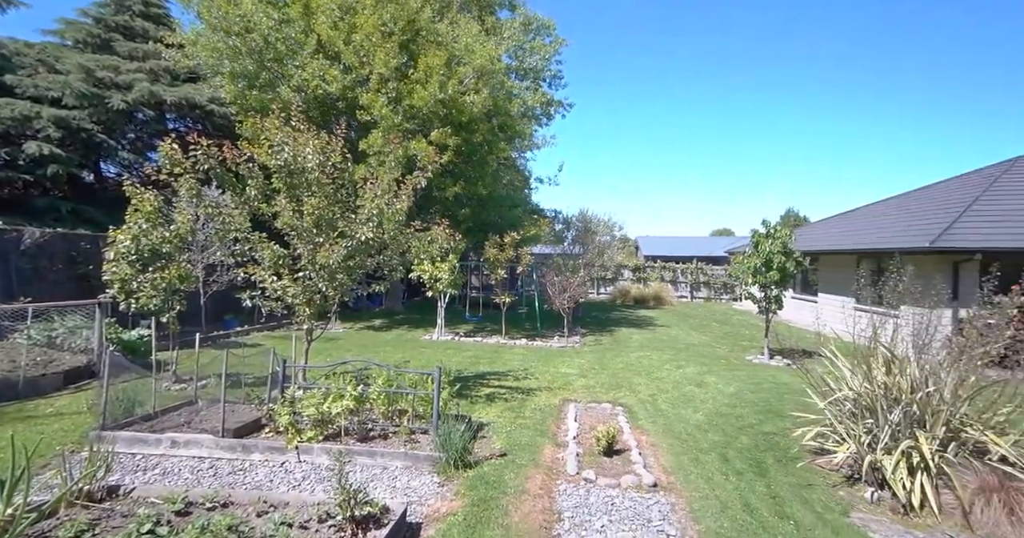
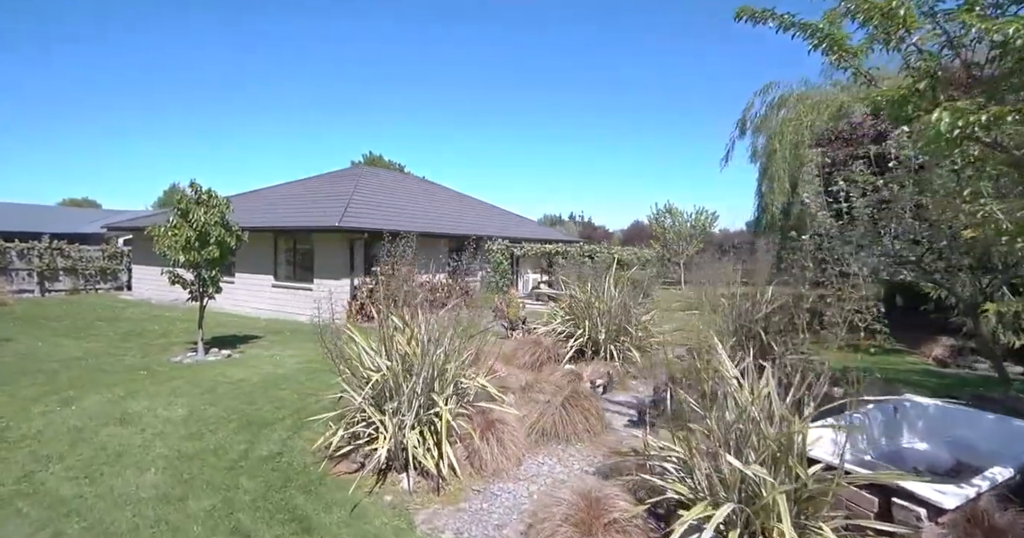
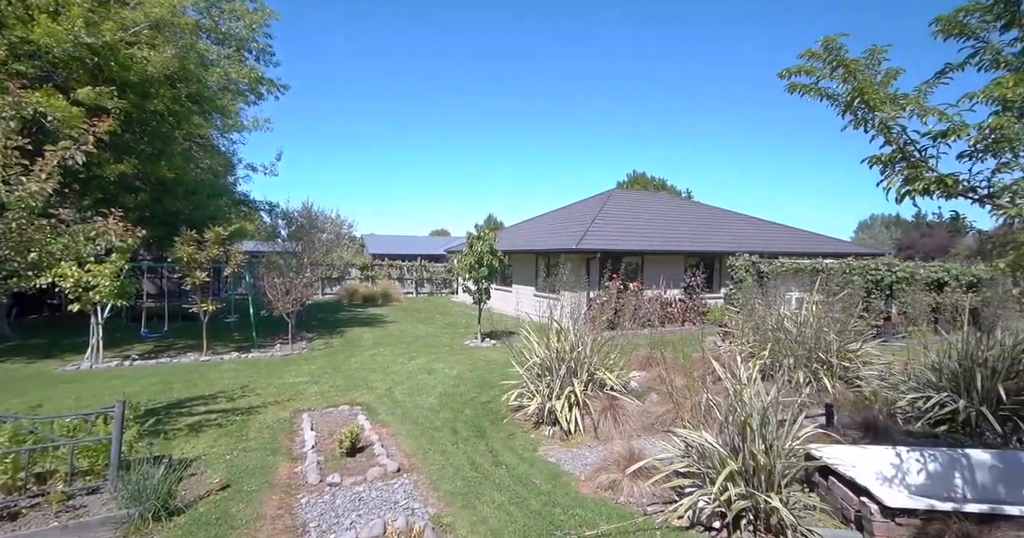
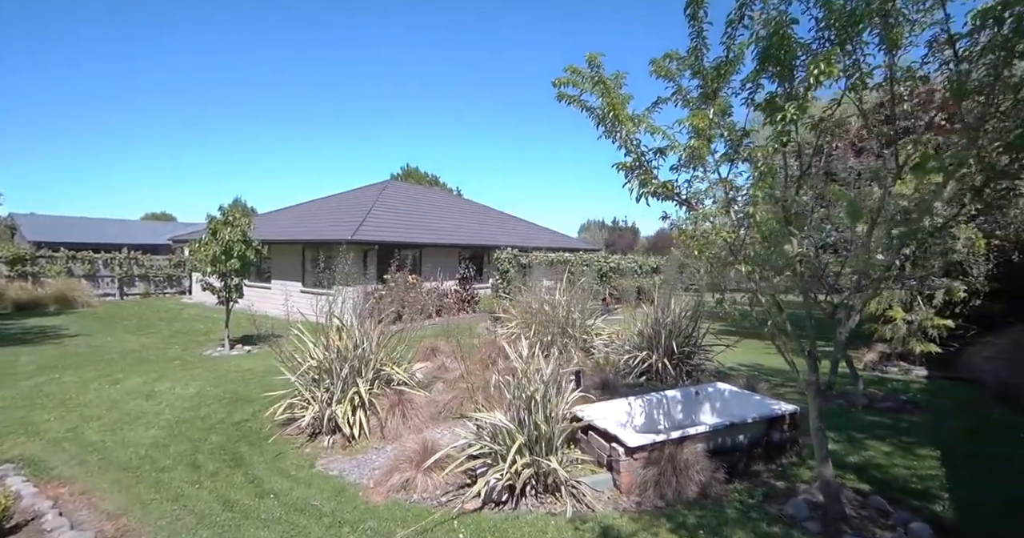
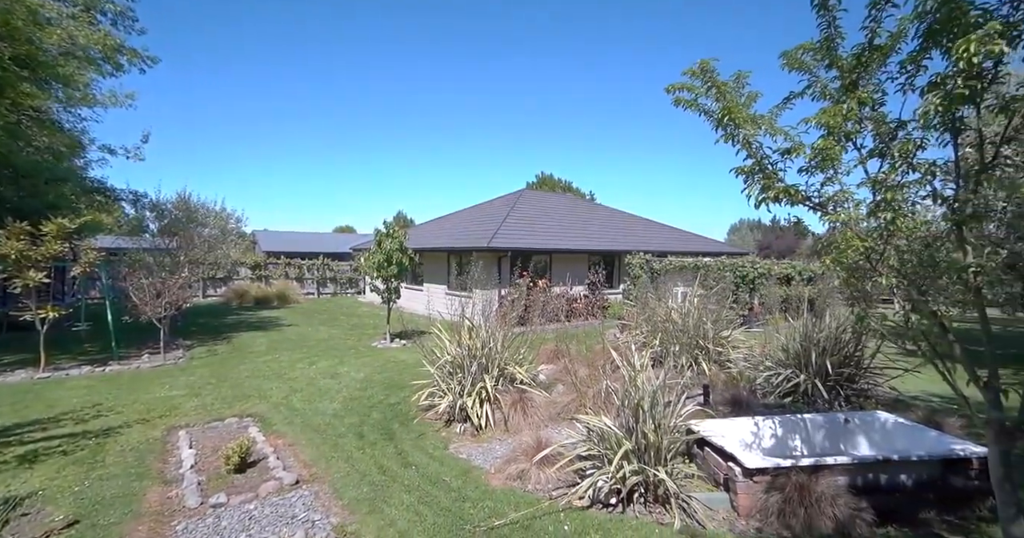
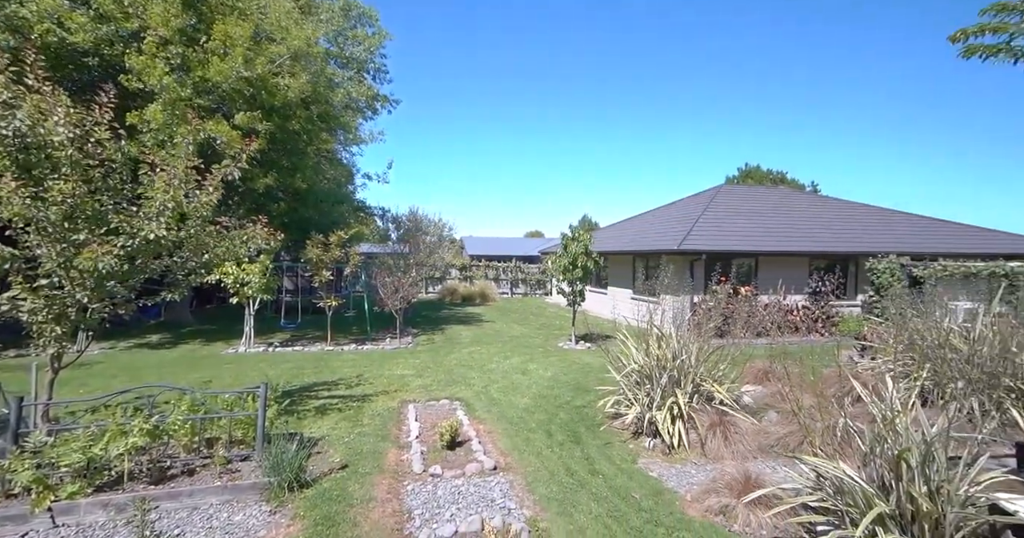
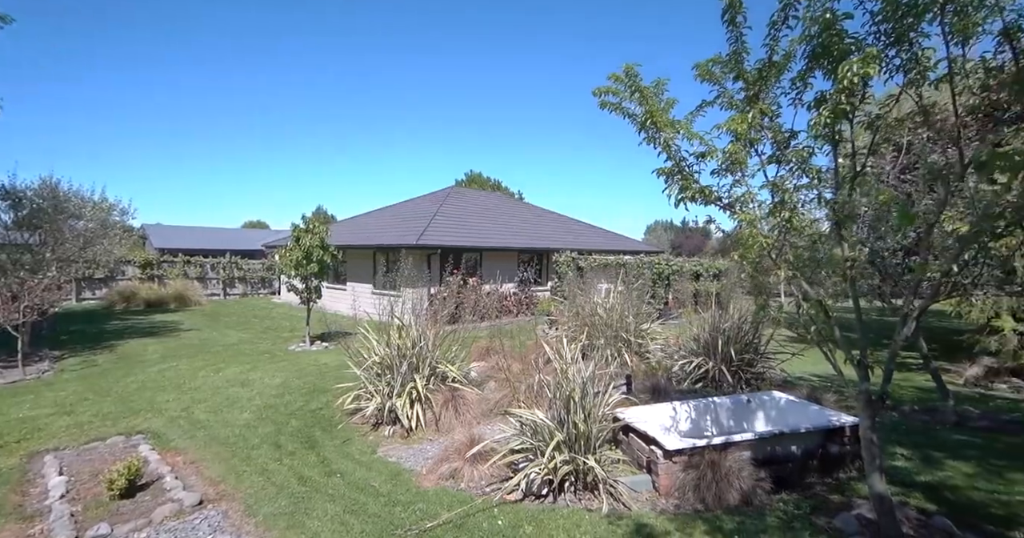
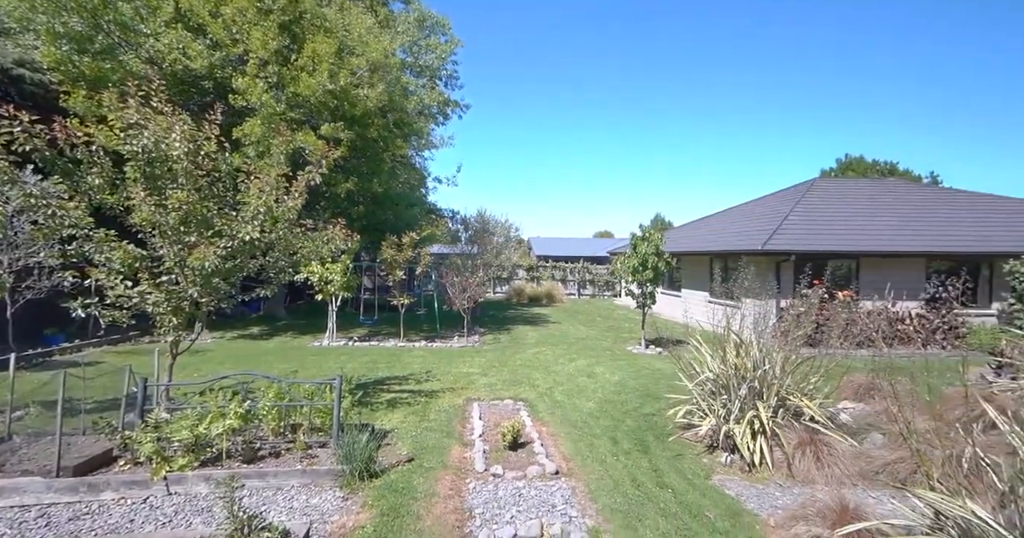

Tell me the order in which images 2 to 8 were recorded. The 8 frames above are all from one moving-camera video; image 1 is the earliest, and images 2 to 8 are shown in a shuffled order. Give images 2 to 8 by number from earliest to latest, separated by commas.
8, 6, 3, 5, 7, 4, 2
